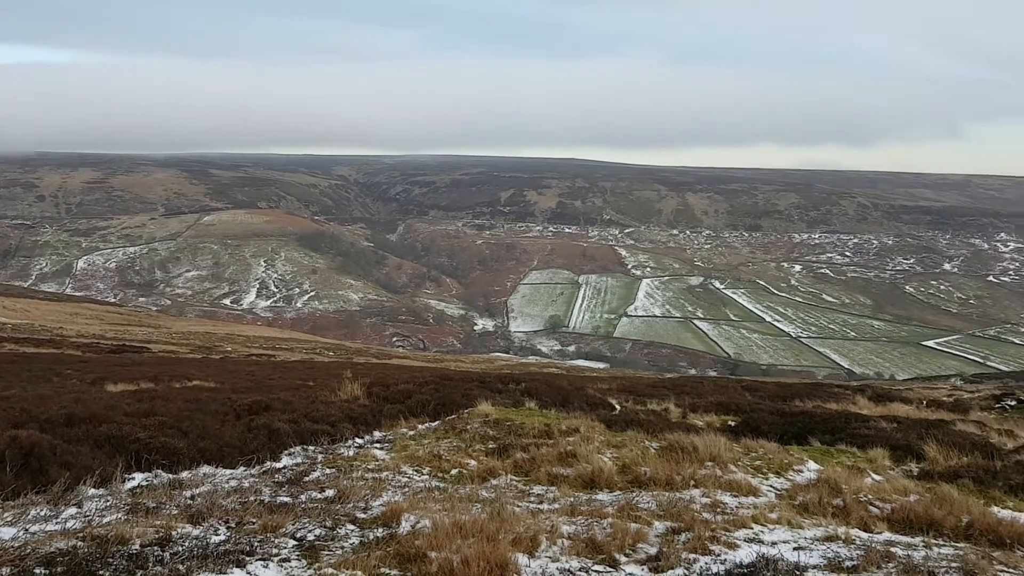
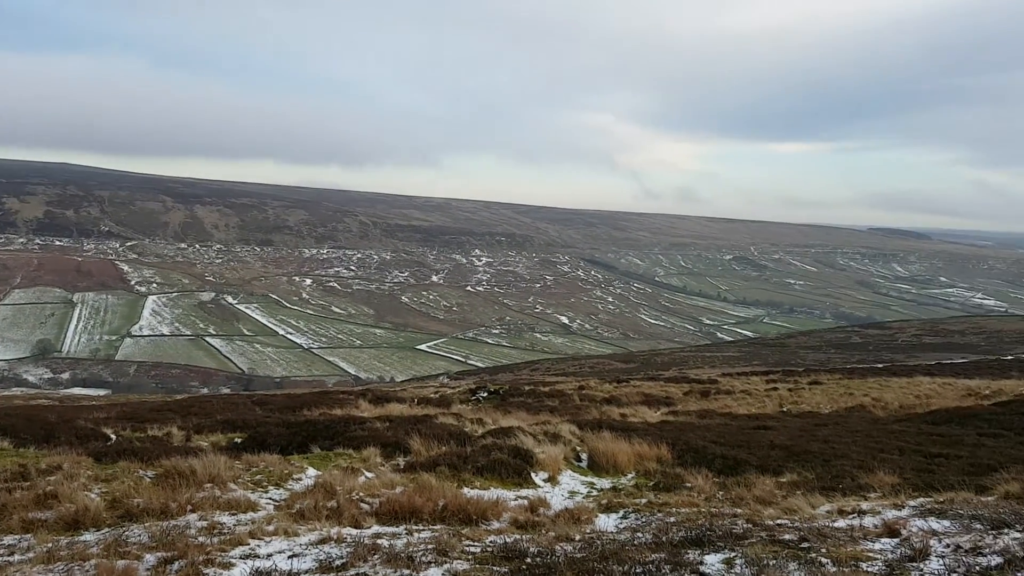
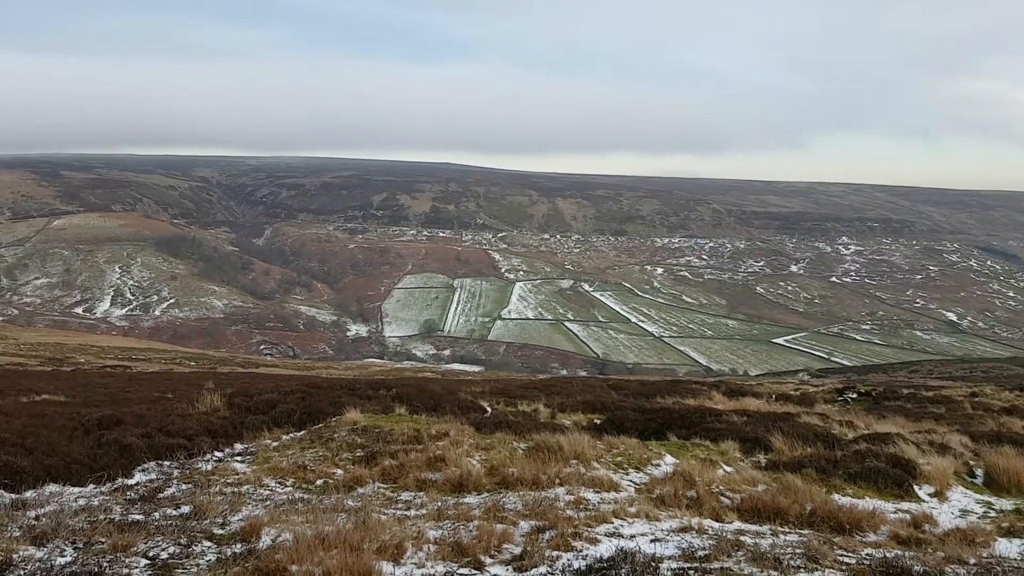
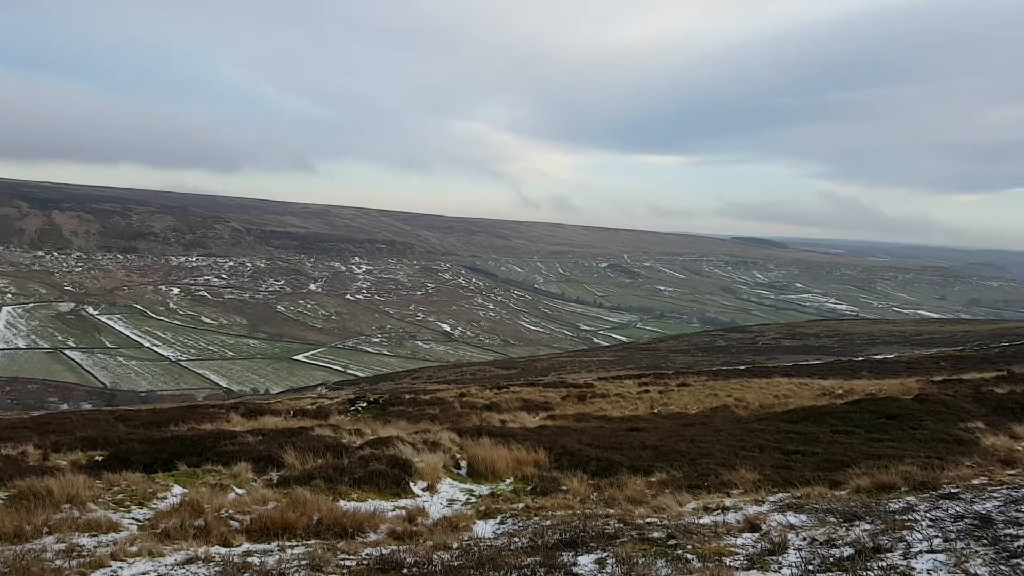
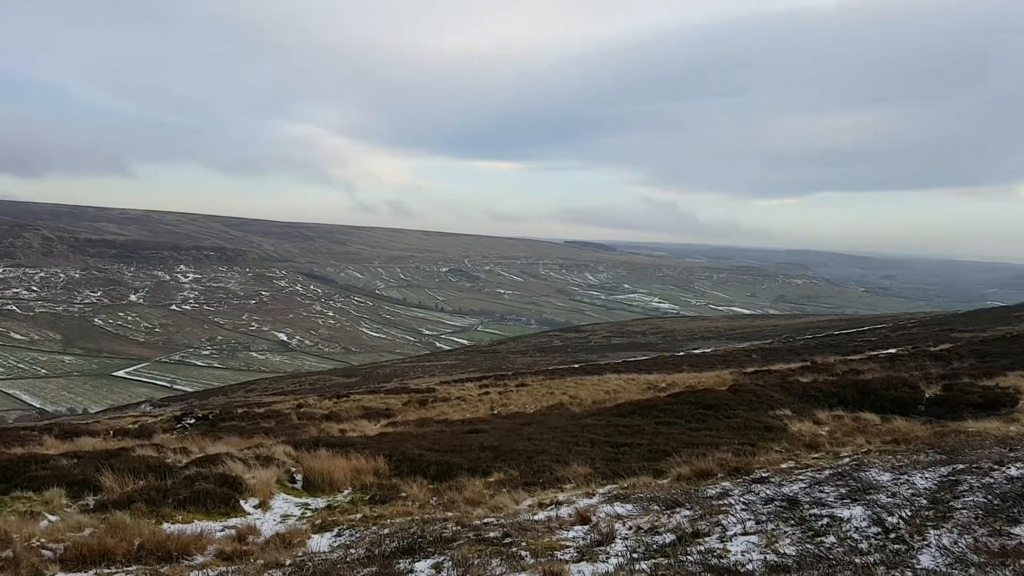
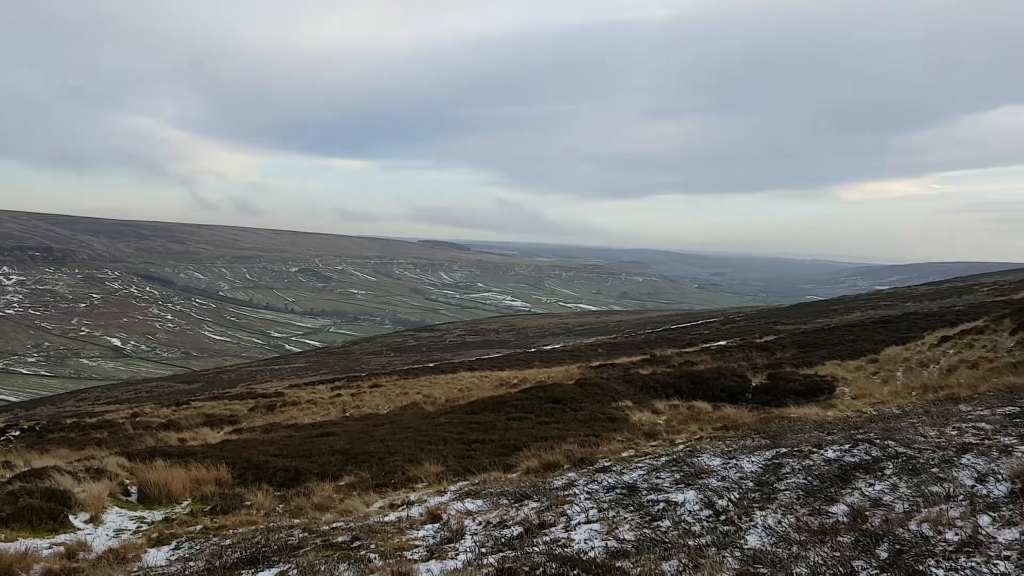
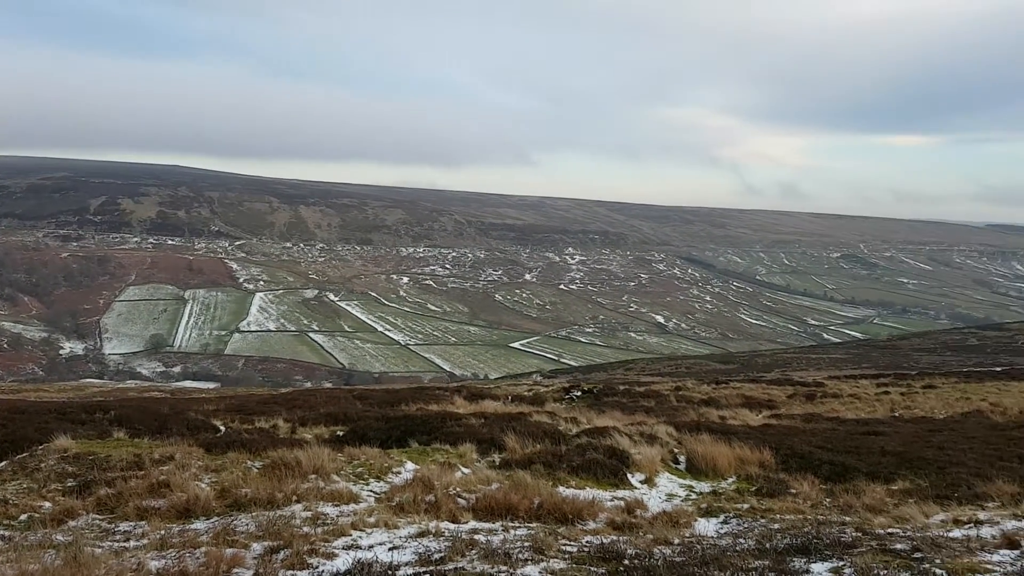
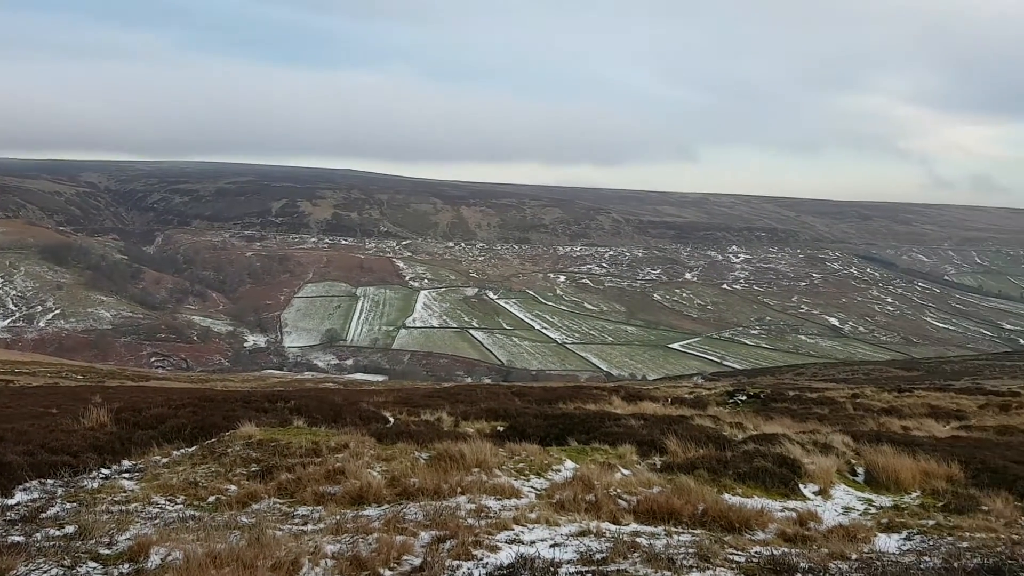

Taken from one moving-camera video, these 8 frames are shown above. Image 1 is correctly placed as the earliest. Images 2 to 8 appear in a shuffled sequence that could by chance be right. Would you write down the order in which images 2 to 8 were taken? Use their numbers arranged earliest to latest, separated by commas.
3, 8, 7, 2, 4, 5, 6
